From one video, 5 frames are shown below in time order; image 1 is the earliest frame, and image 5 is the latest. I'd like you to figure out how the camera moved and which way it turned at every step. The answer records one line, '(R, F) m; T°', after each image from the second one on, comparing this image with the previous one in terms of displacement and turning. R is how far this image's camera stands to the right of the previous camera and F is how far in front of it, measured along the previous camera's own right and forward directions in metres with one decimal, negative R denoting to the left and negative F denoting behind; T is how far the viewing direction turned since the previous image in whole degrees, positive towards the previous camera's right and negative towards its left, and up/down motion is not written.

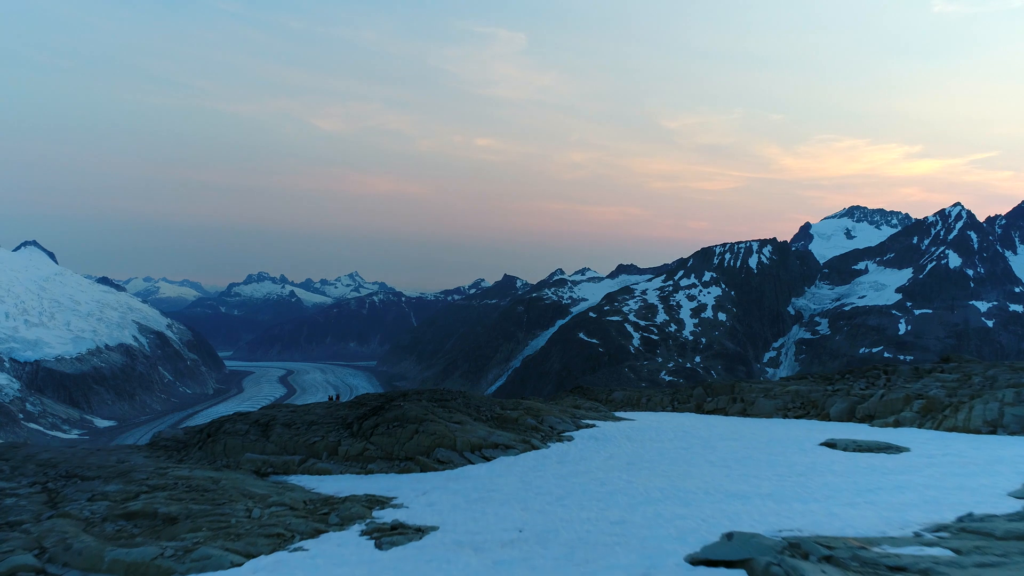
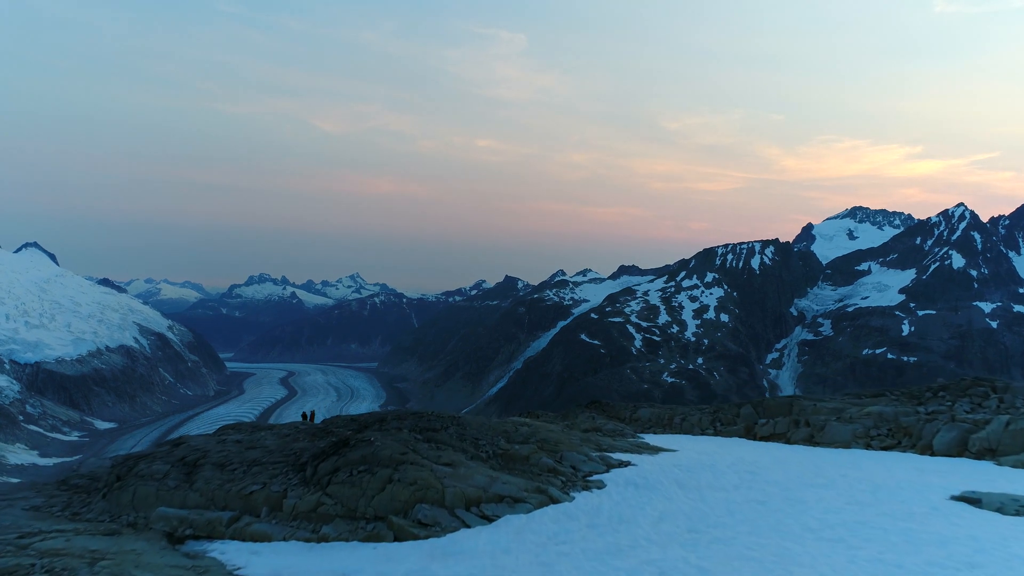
(+0.1, +0.3) m; 0°
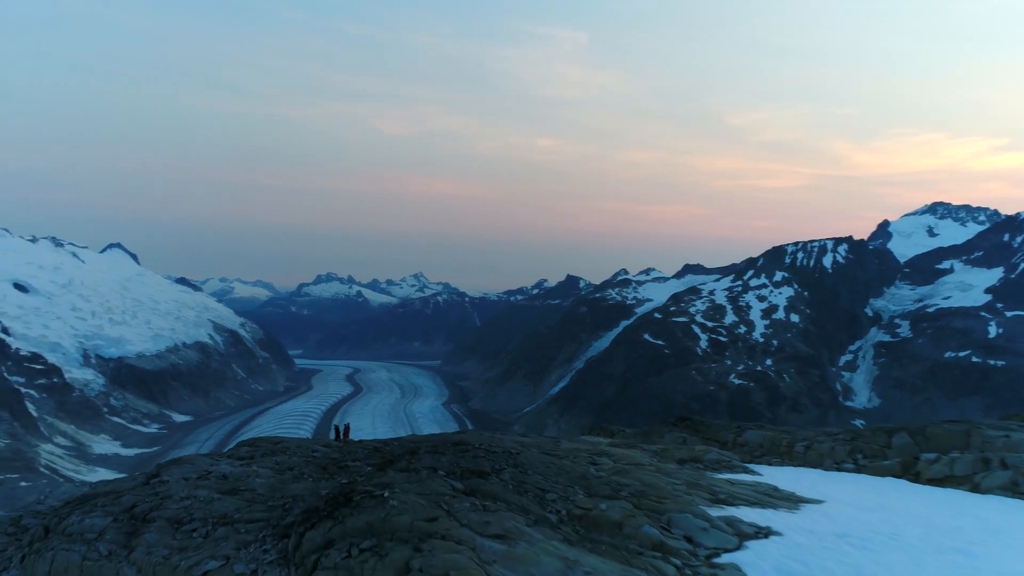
(-0.1, +3.0) m; -6°
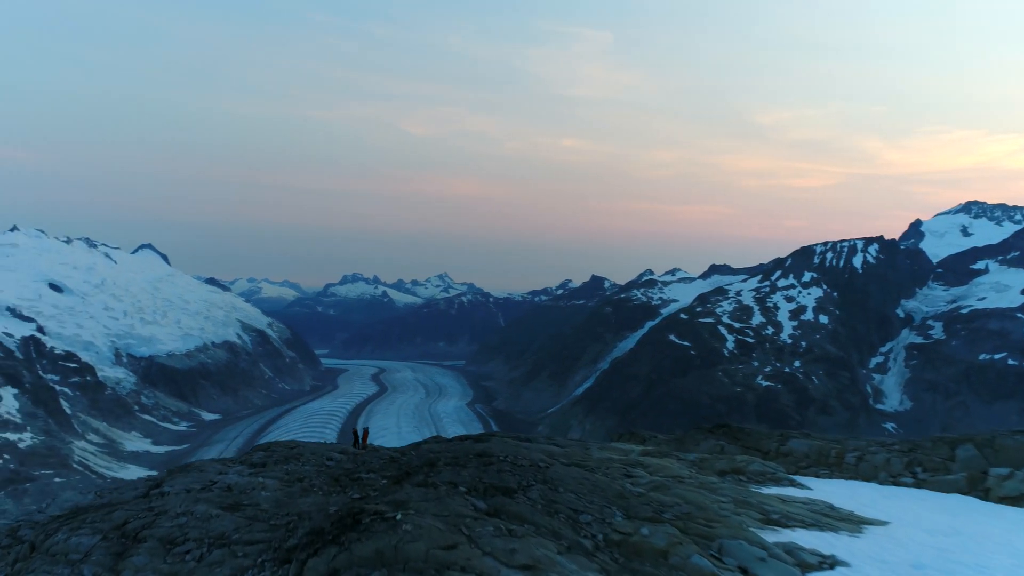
(-0.1, +1.2) m; -2°
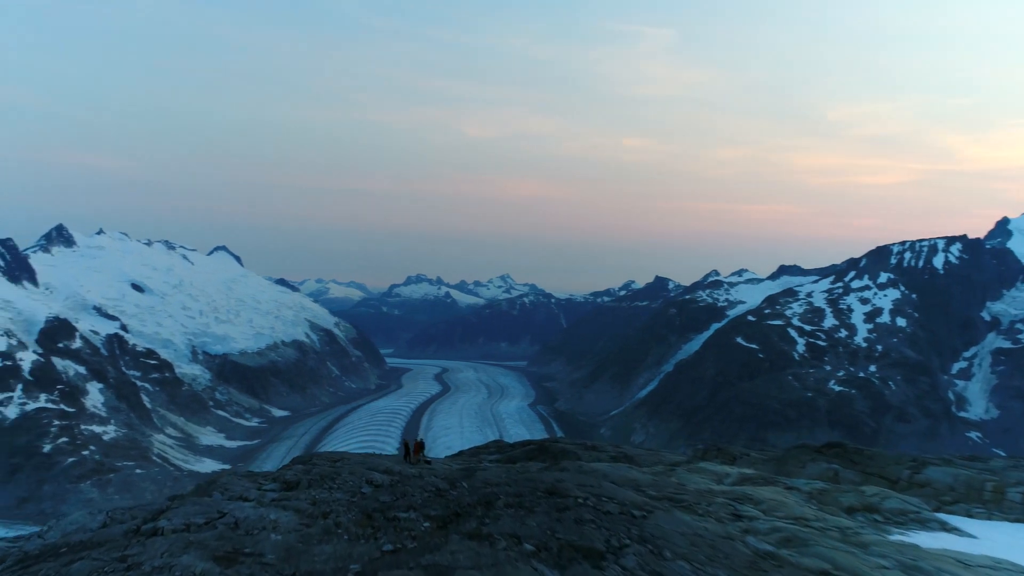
(-0.2, +2.5) m; -6°
